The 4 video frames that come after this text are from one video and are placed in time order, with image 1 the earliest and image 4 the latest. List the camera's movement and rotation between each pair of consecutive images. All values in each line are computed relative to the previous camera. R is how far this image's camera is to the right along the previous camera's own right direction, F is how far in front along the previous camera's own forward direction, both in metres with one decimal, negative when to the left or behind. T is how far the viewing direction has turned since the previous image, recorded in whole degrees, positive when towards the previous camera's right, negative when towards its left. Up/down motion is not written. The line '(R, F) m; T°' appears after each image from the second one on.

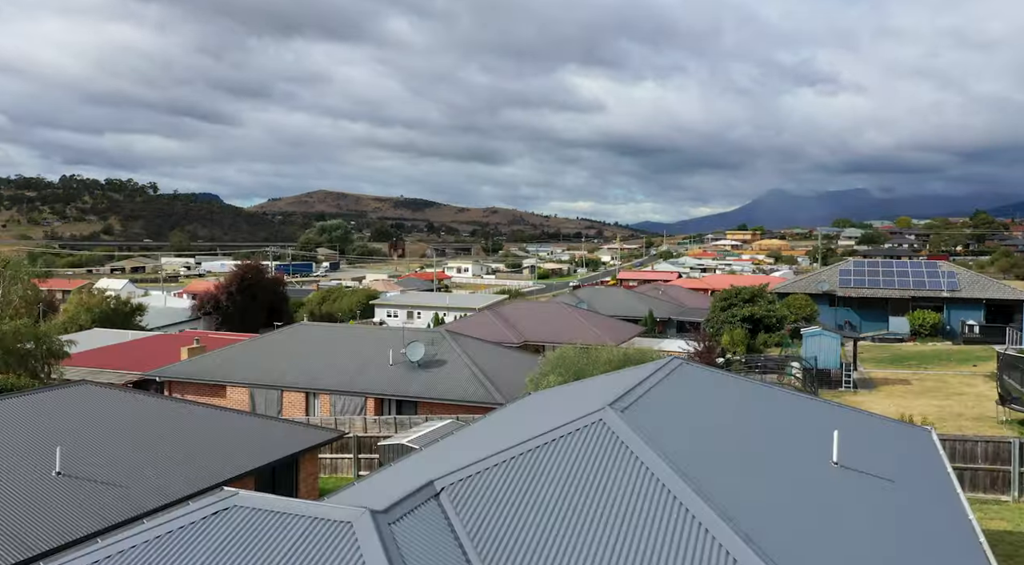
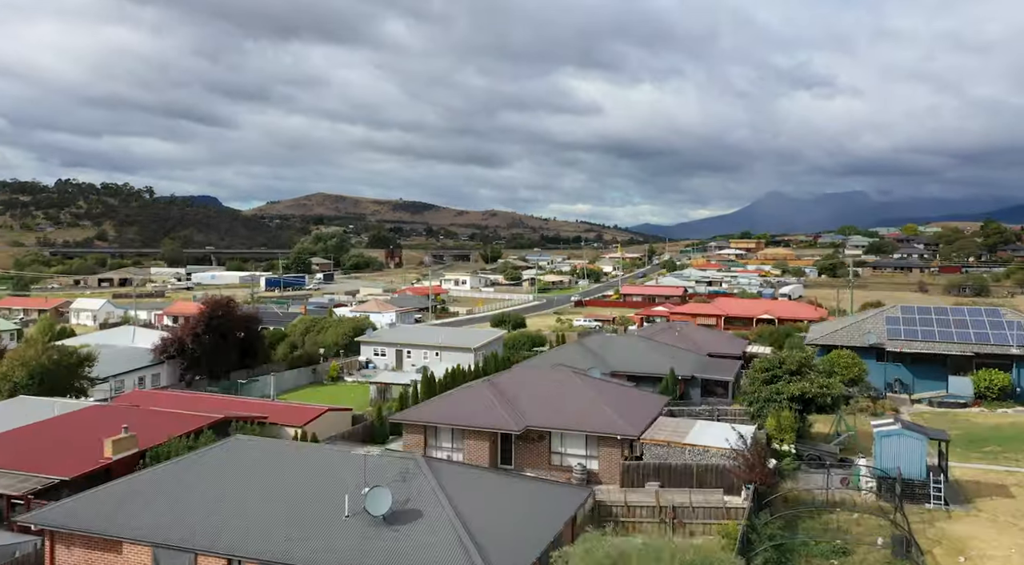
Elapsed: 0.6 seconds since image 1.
(0.0, +2.1) m; 0°
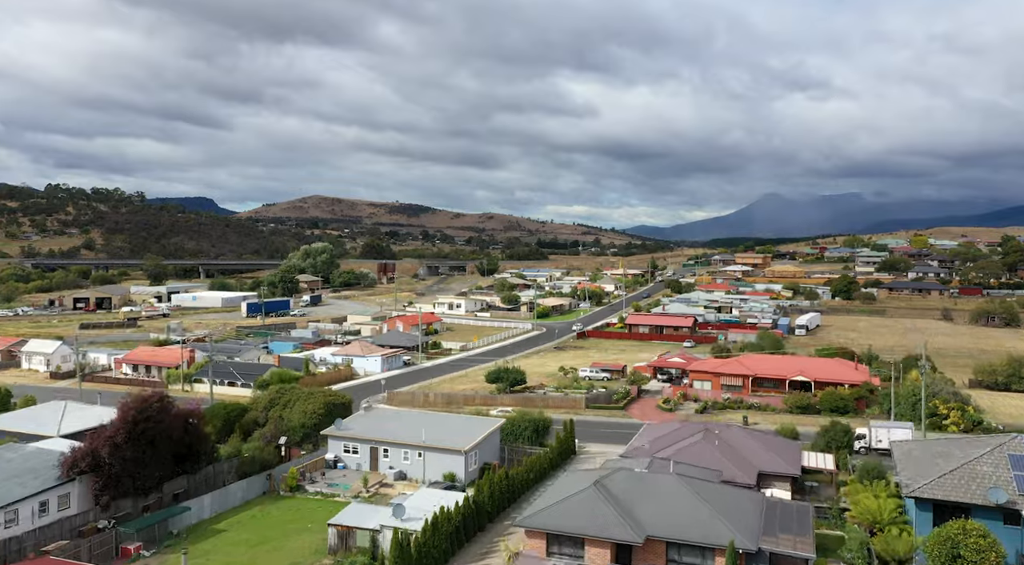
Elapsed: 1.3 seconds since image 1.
(-0.1, +3.5) m; 0°
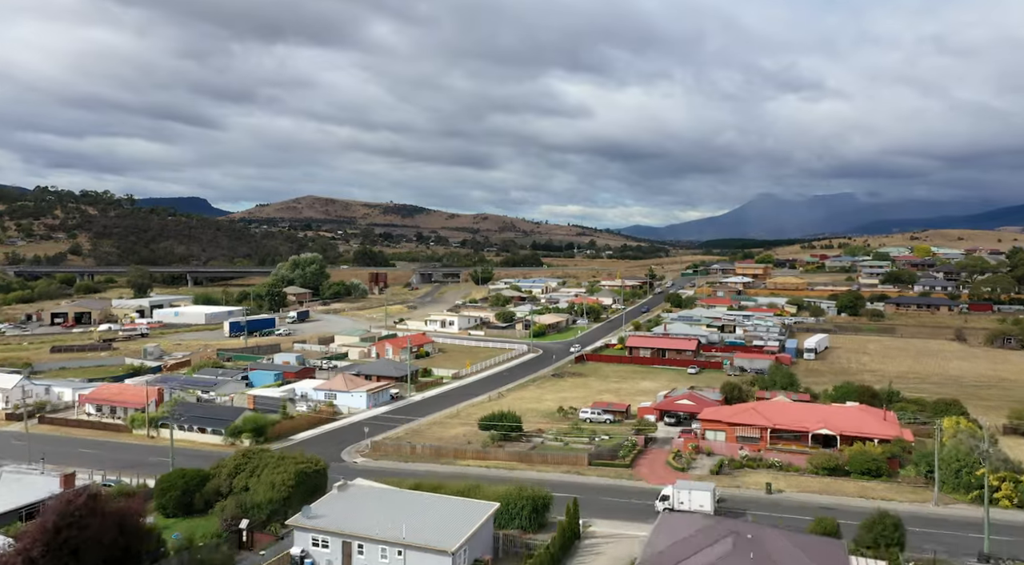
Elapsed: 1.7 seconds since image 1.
(0.0, +2.3) m; 0°
